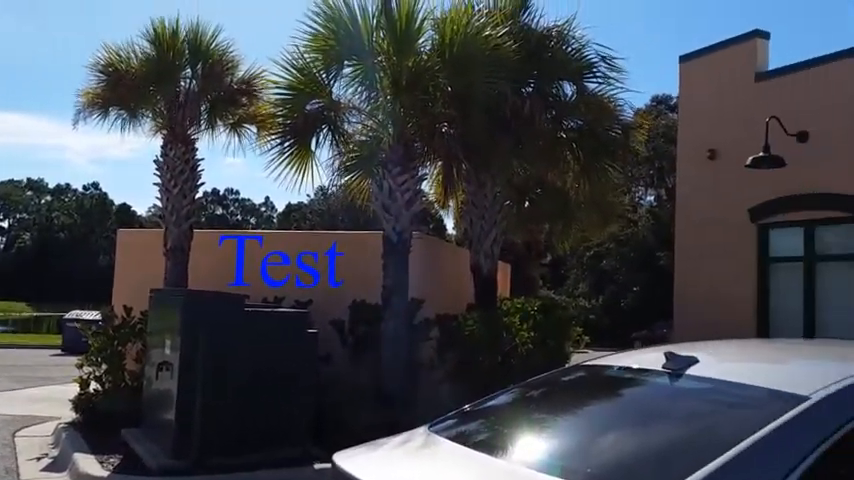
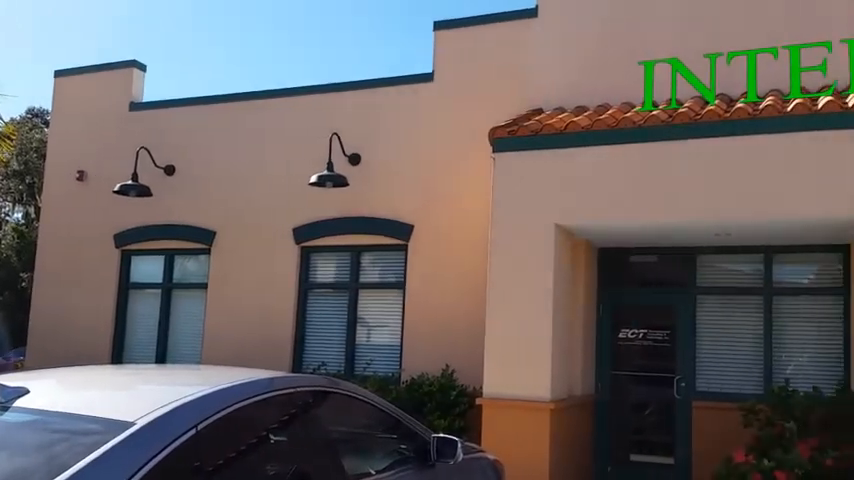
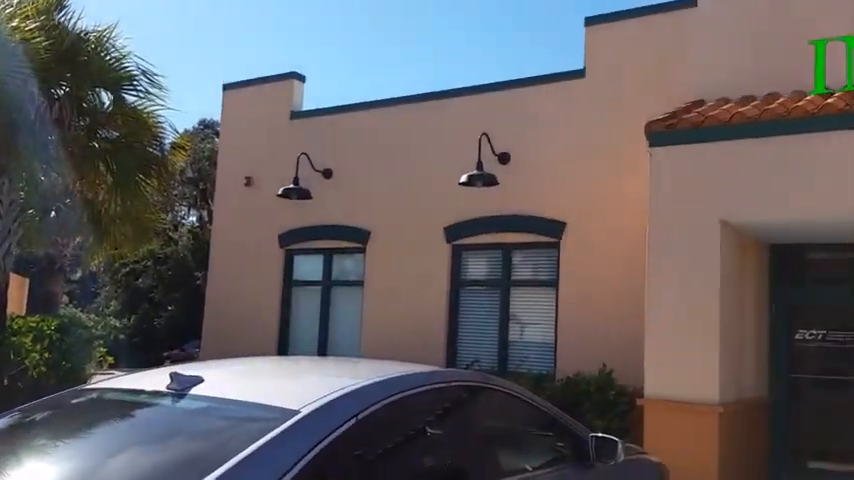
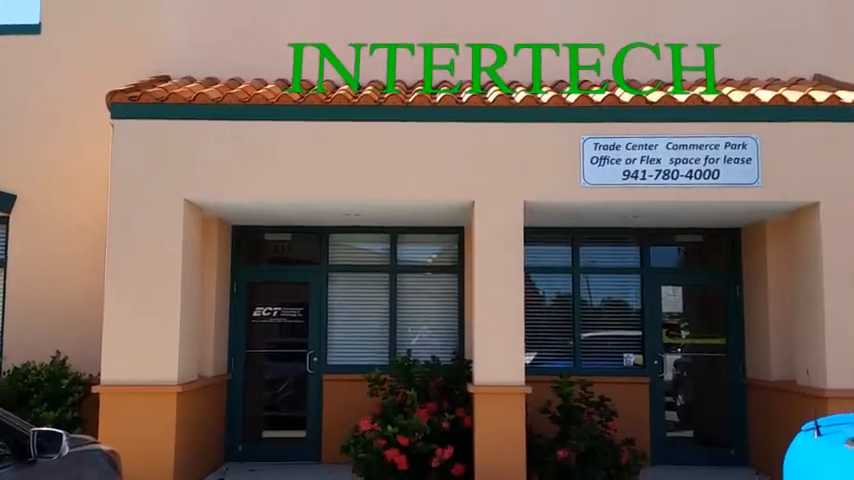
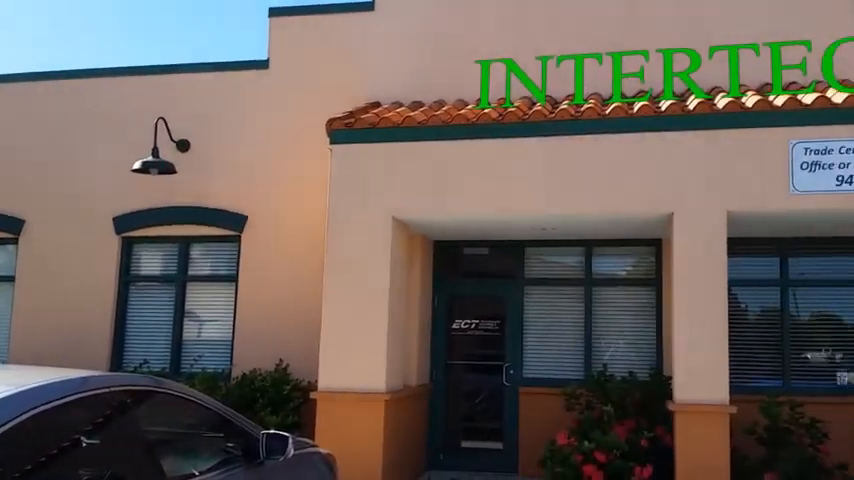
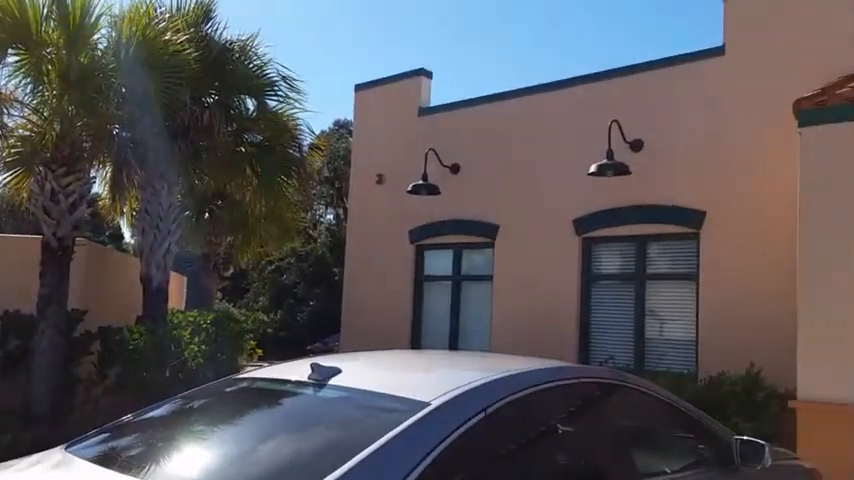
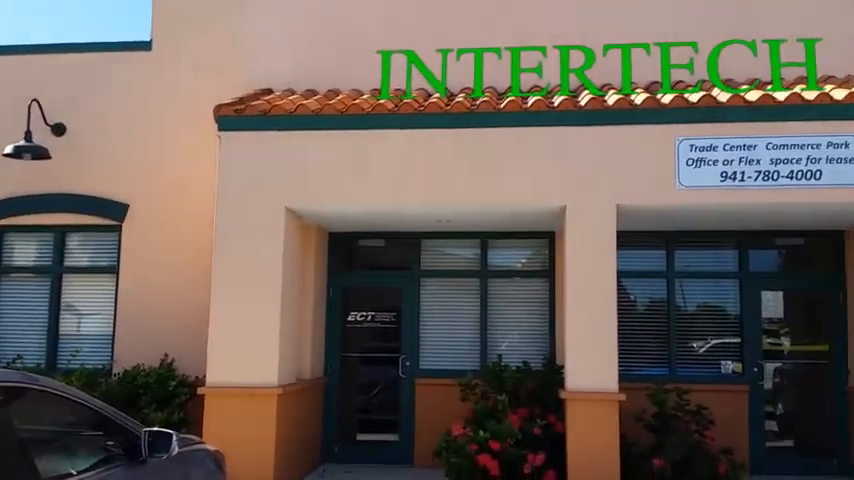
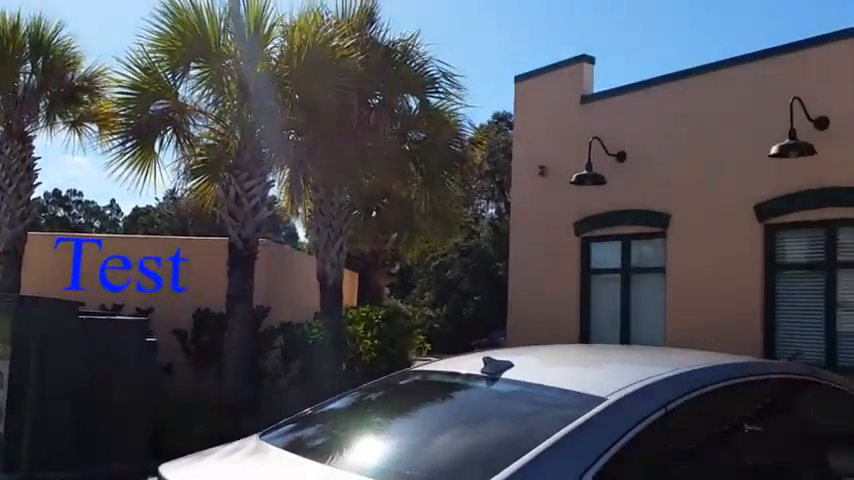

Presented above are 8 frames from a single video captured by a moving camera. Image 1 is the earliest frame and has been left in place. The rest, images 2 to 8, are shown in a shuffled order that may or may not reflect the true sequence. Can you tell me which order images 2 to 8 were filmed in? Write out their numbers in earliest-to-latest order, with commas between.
8, 6, 3, 2, 5, 7, 4
